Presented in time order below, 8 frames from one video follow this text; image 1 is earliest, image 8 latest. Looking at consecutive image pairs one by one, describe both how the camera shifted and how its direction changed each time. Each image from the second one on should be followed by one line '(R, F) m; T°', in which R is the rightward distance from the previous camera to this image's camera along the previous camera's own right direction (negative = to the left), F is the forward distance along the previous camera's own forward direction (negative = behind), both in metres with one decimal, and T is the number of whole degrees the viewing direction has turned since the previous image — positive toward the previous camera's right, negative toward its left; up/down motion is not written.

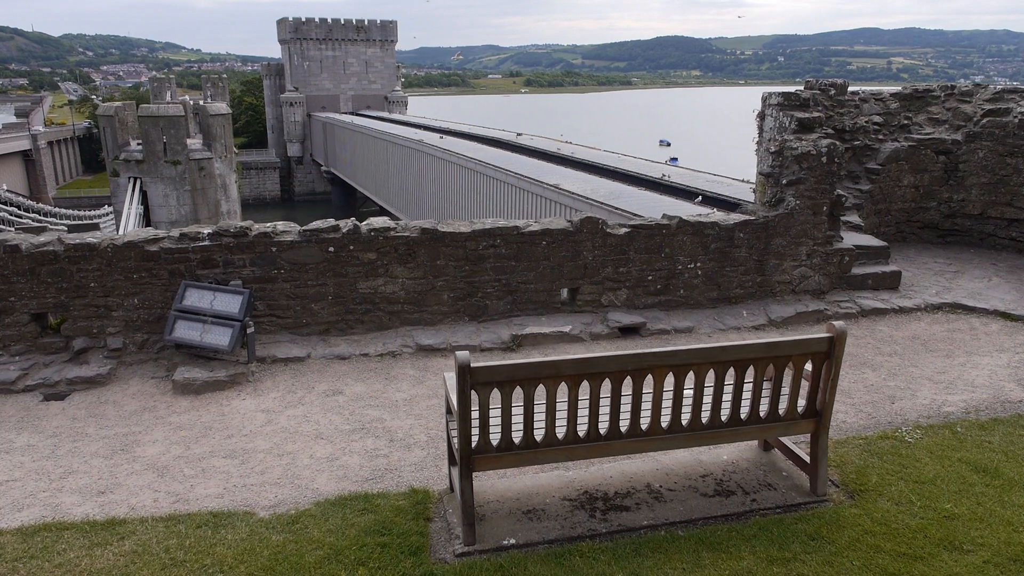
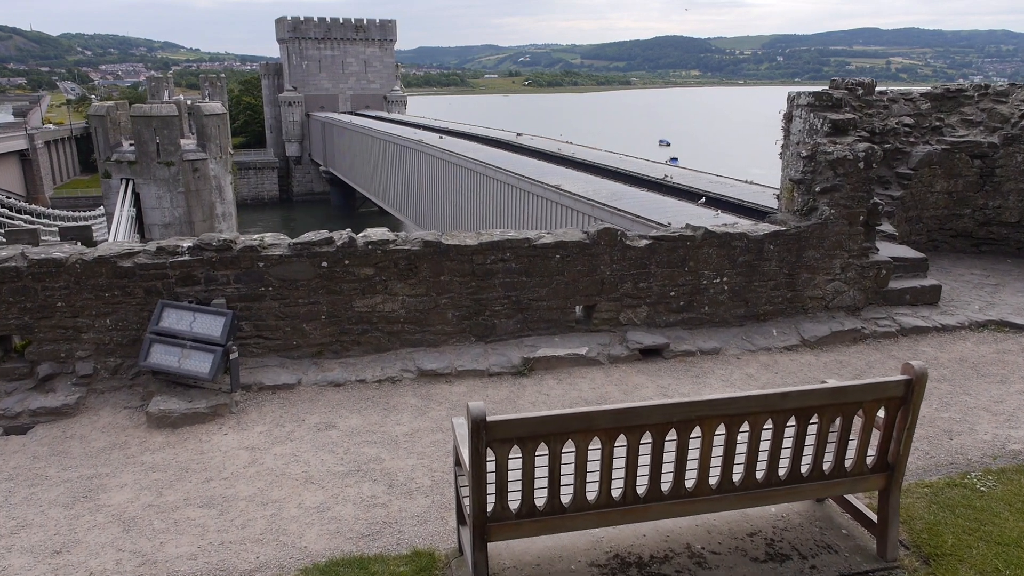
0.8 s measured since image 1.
(-0.1, +0.5) m; 0°
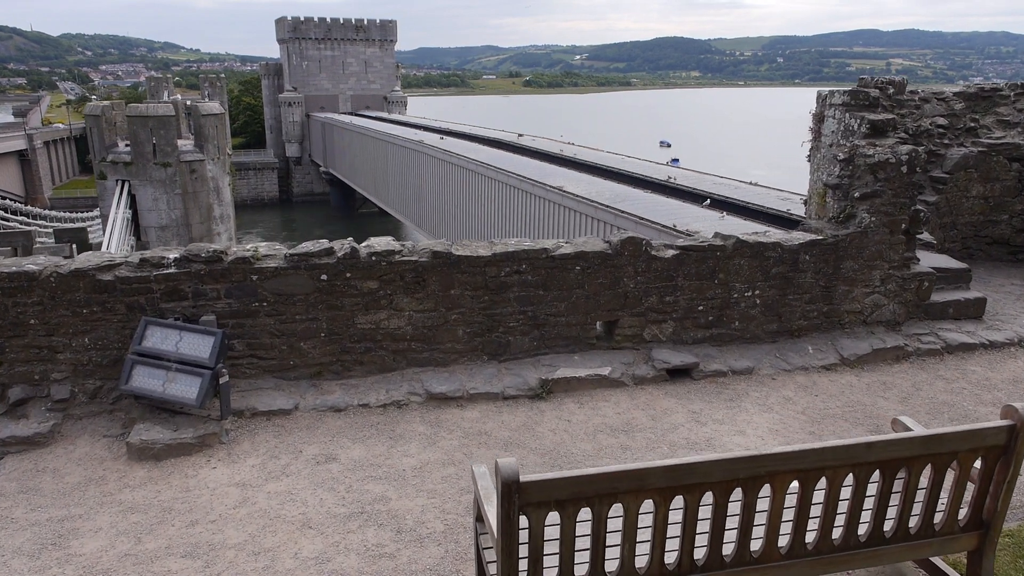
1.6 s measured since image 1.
(-0.1, +0.4) m; 0°
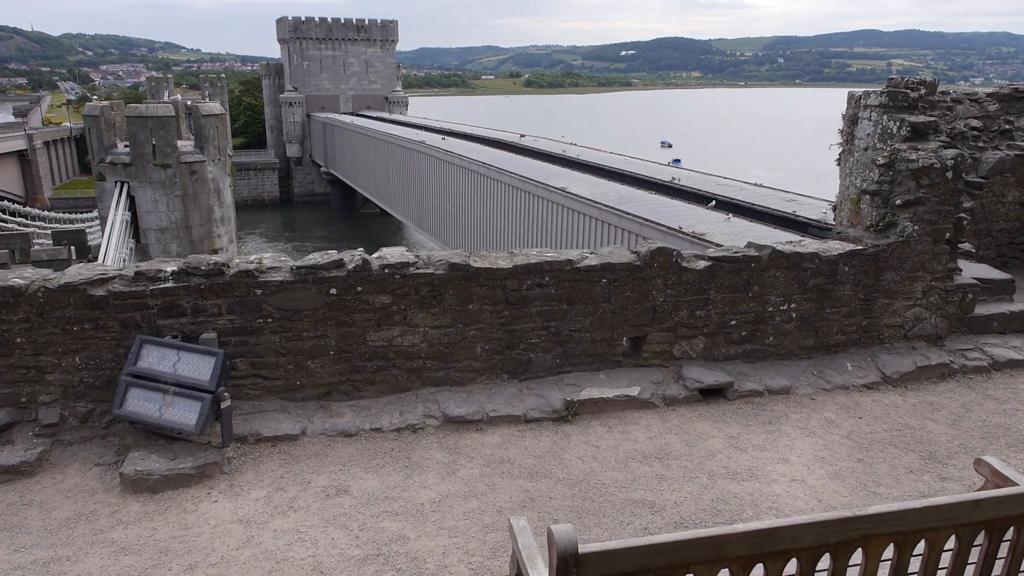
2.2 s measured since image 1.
(-0.1, +0.3) m; 0°
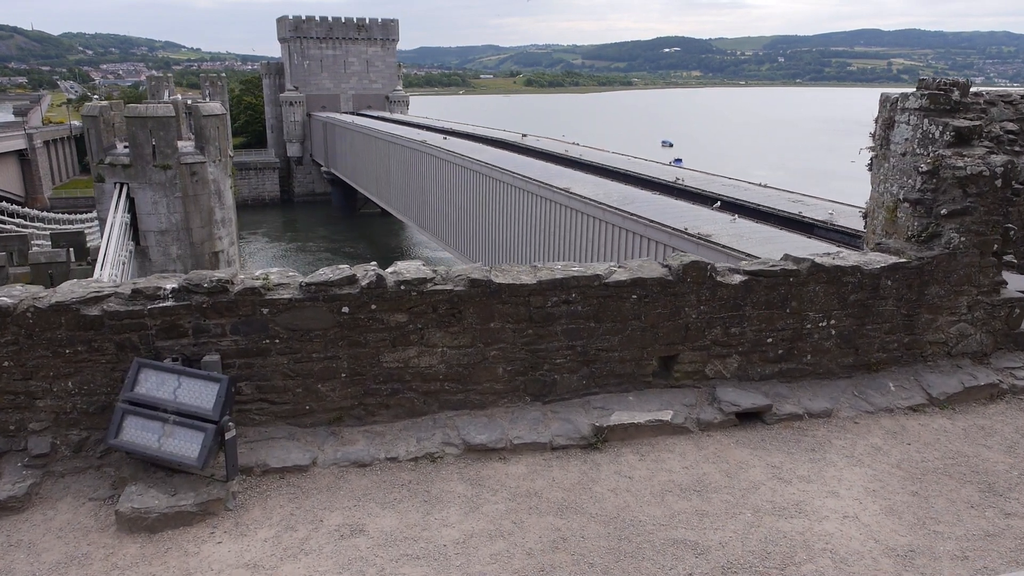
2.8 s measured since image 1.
(-0.1, +0.3) m; 0°
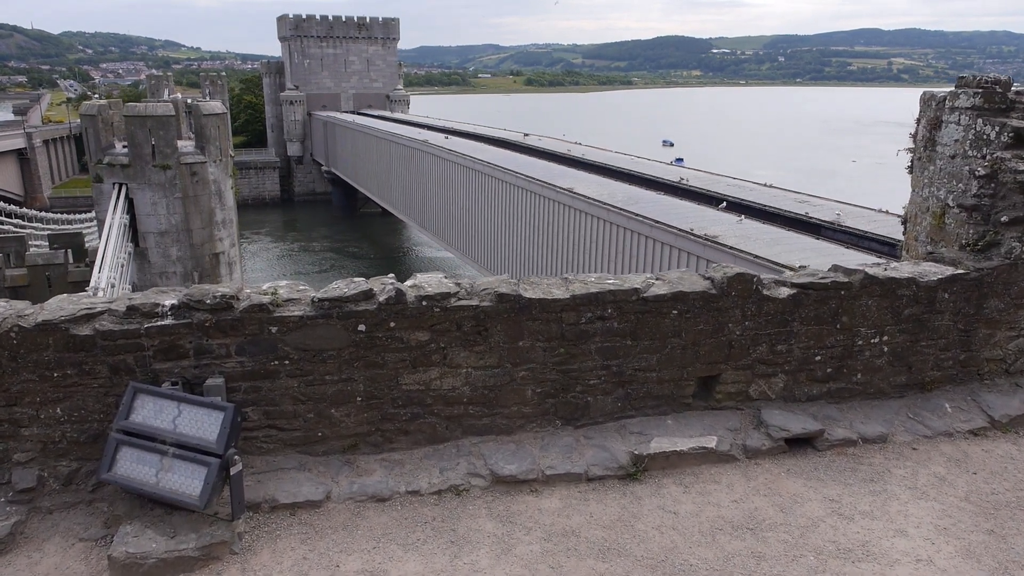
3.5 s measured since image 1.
(-0.2, +0.3) m; 0°
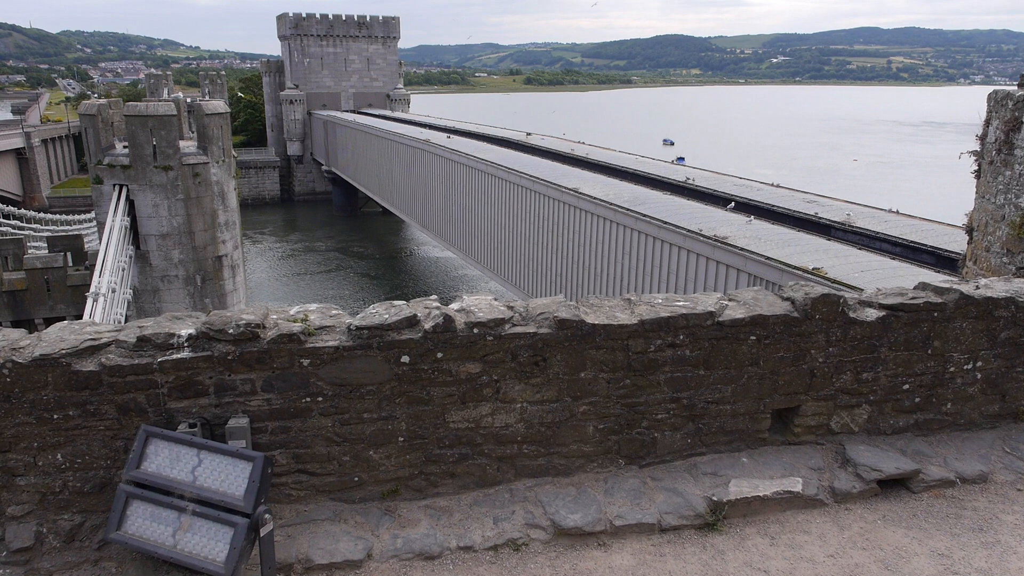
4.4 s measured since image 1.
(-0.3, +0.4) m; 0°
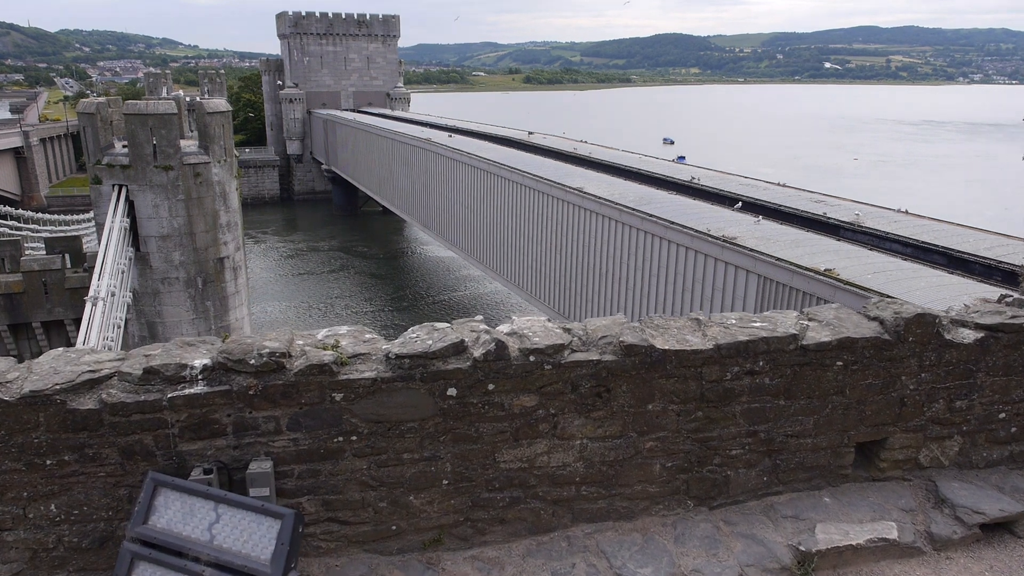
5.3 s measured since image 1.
(-0.2, +0.4) m; 0°
